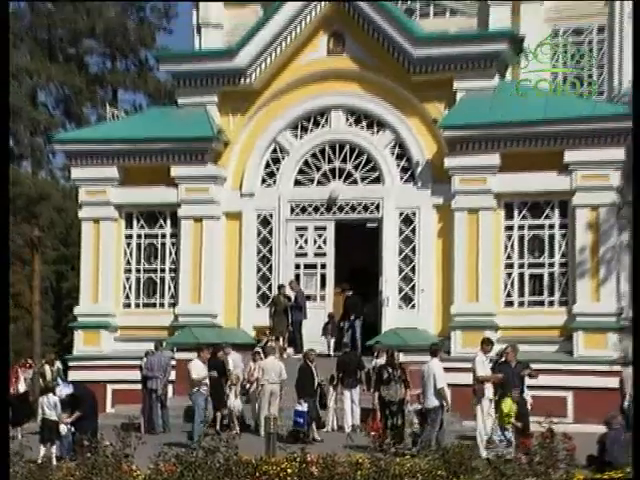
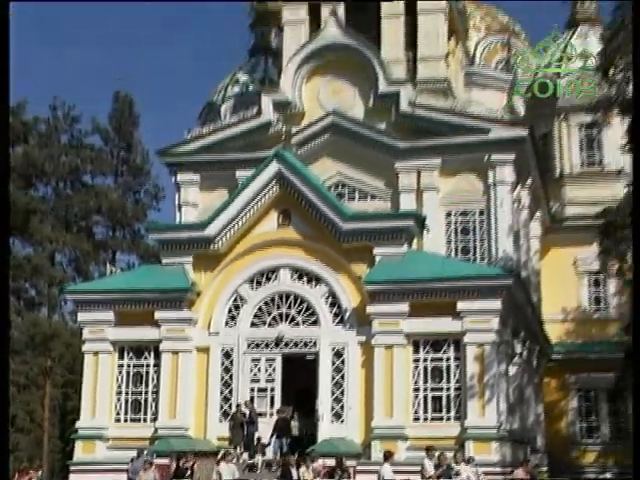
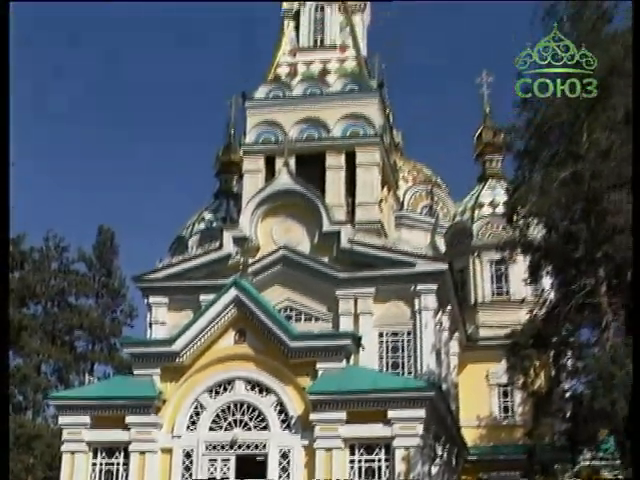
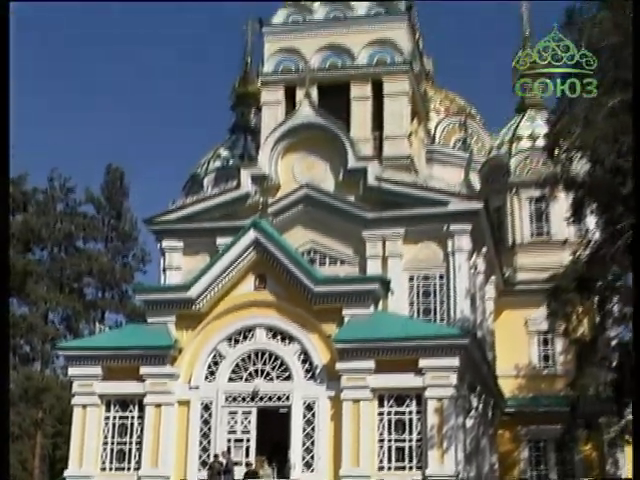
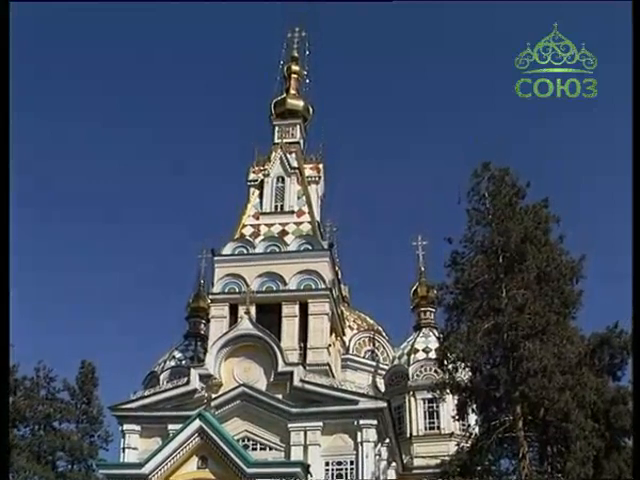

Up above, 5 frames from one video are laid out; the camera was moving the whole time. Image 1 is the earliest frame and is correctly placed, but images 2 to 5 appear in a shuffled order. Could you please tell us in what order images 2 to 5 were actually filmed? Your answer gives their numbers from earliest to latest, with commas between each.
2, 4, 3, 5
